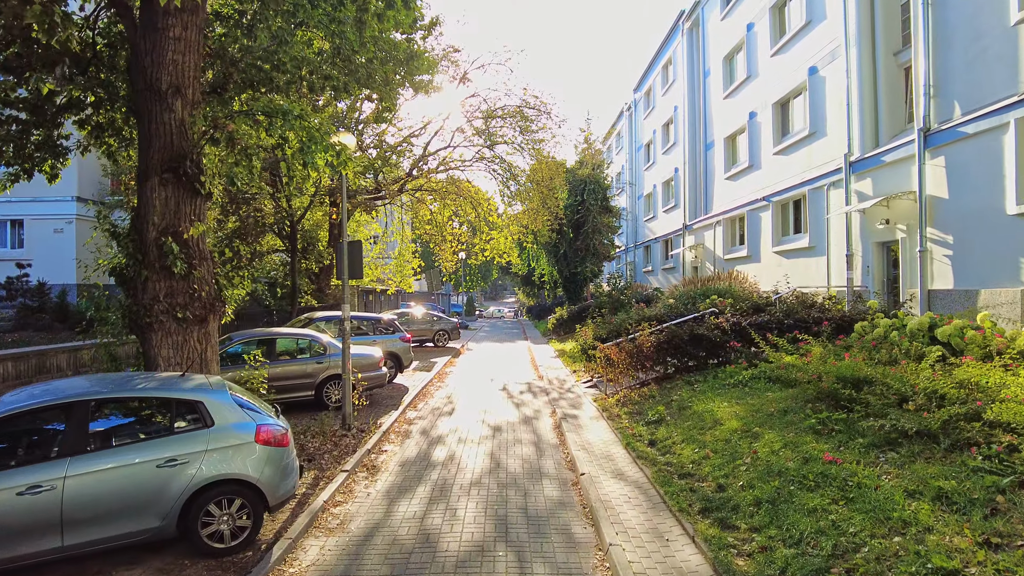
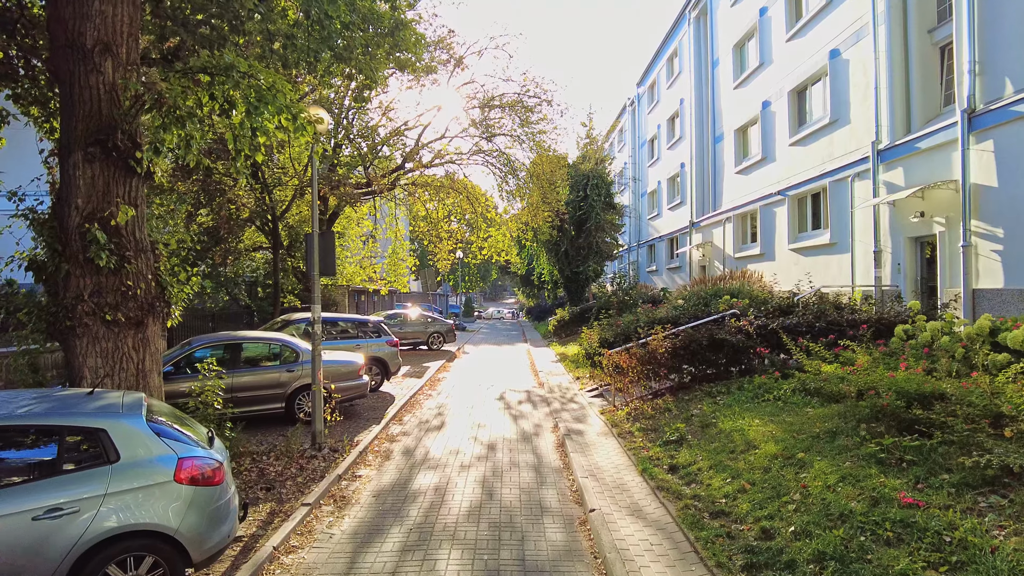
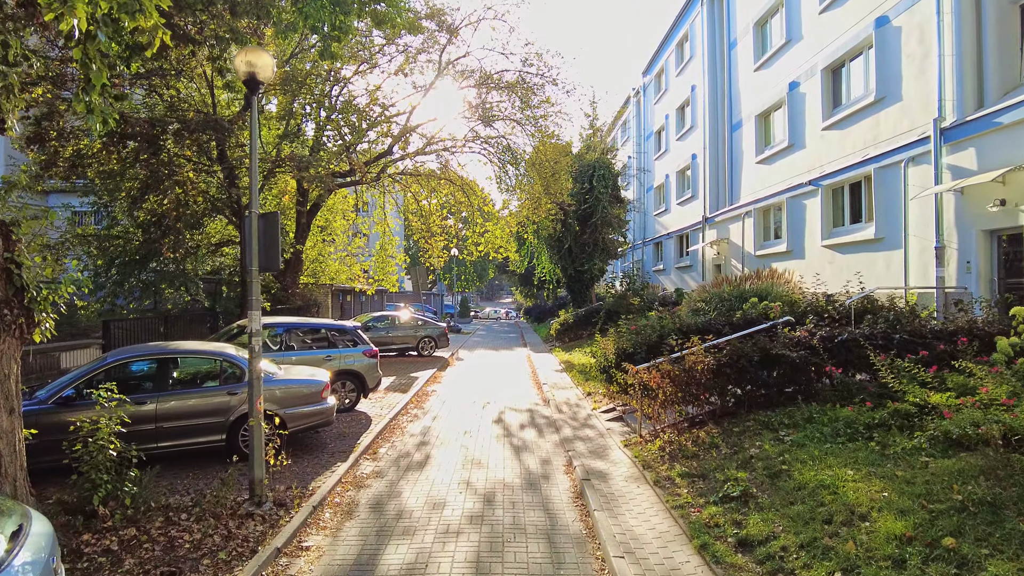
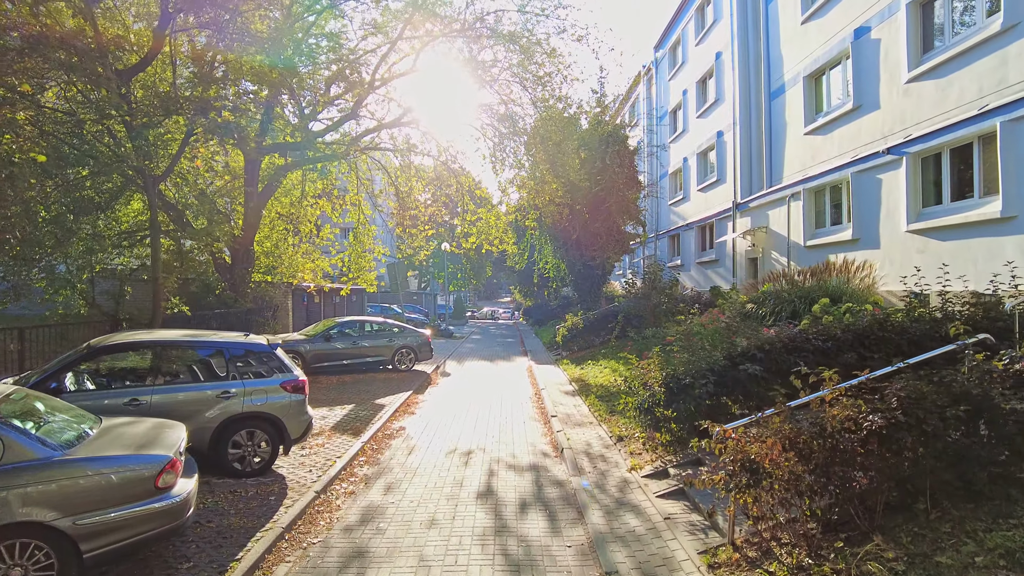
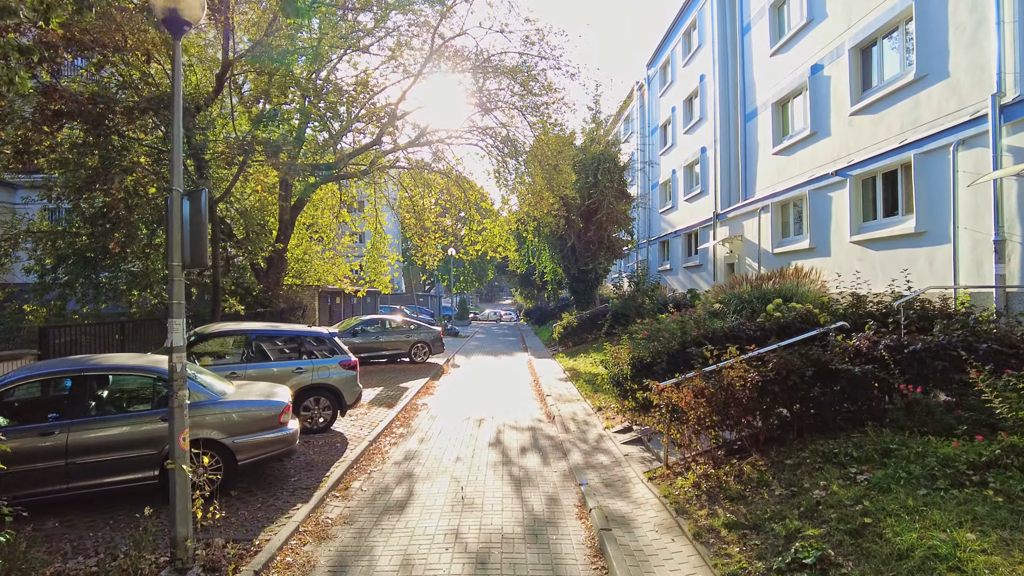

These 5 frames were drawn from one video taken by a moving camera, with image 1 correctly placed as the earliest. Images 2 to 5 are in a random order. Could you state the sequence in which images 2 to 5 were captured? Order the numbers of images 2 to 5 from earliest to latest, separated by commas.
2, 3, 5, 4
